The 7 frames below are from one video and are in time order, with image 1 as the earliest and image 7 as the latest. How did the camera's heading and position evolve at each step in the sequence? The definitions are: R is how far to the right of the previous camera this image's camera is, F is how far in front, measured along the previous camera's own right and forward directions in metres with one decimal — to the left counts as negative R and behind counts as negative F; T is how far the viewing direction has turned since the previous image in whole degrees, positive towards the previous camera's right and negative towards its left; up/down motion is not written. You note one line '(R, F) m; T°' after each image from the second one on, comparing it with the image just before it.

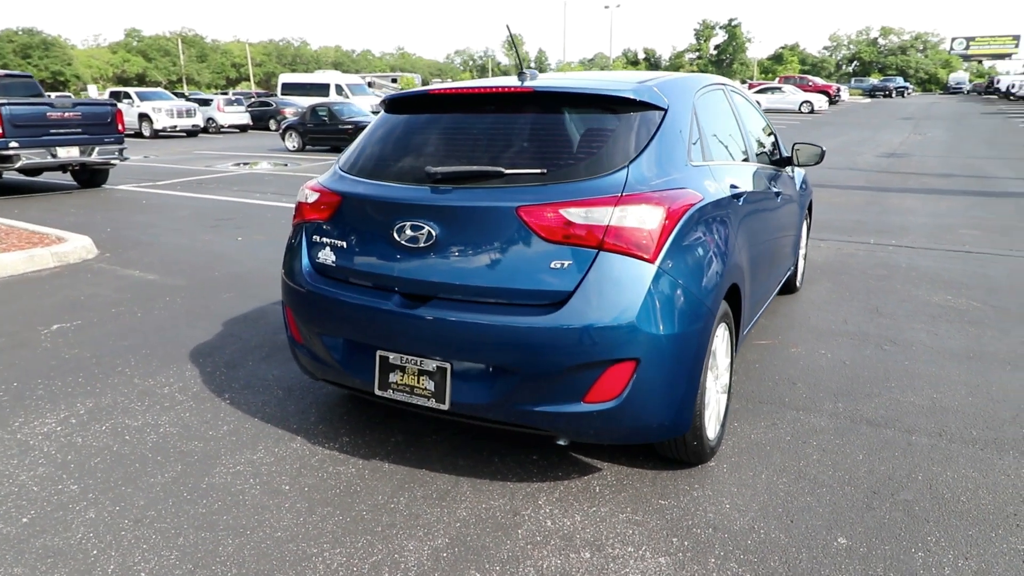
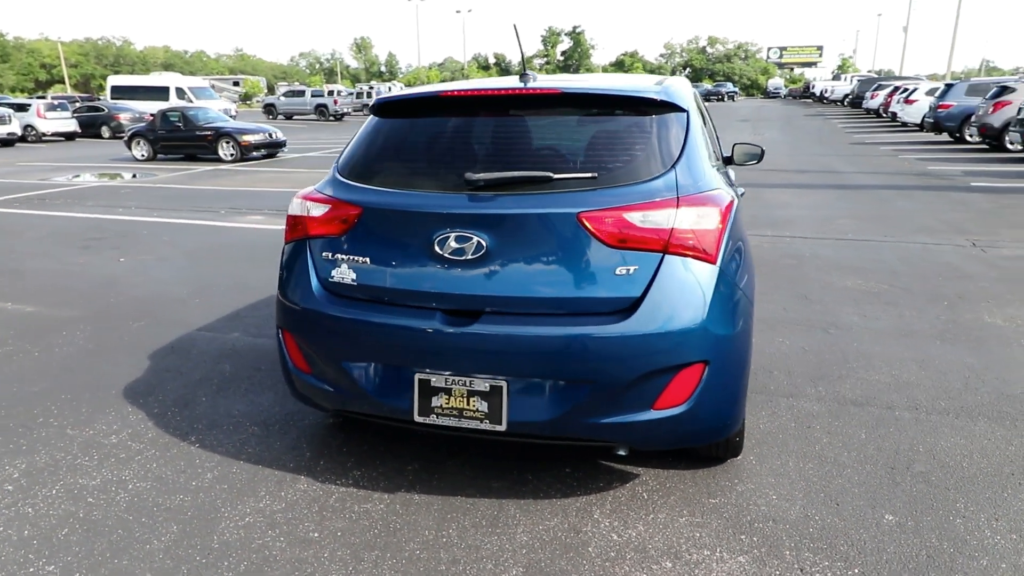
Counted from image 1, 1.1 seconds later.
(-0.7, +0.2) m; +12°
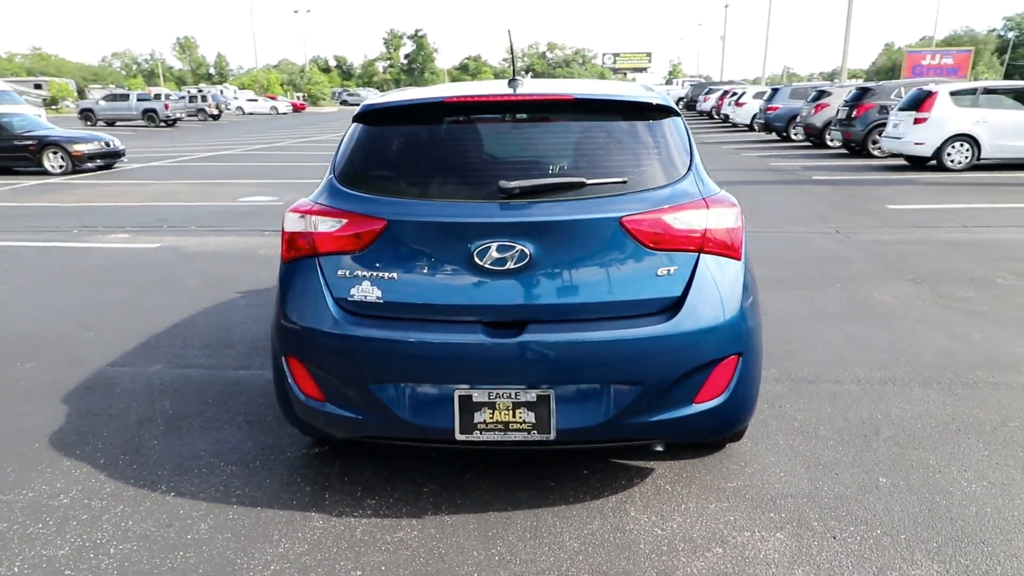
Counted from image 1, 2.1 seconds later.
(-0.7, +0.1) m; +12°
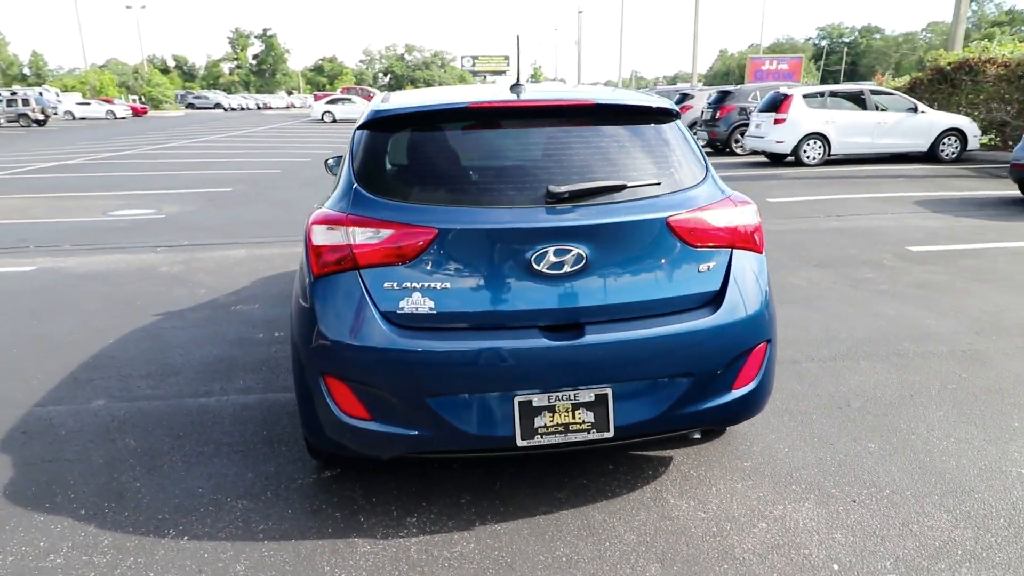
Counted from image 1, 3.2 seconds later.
(-0.7, +0.1) m; +11°
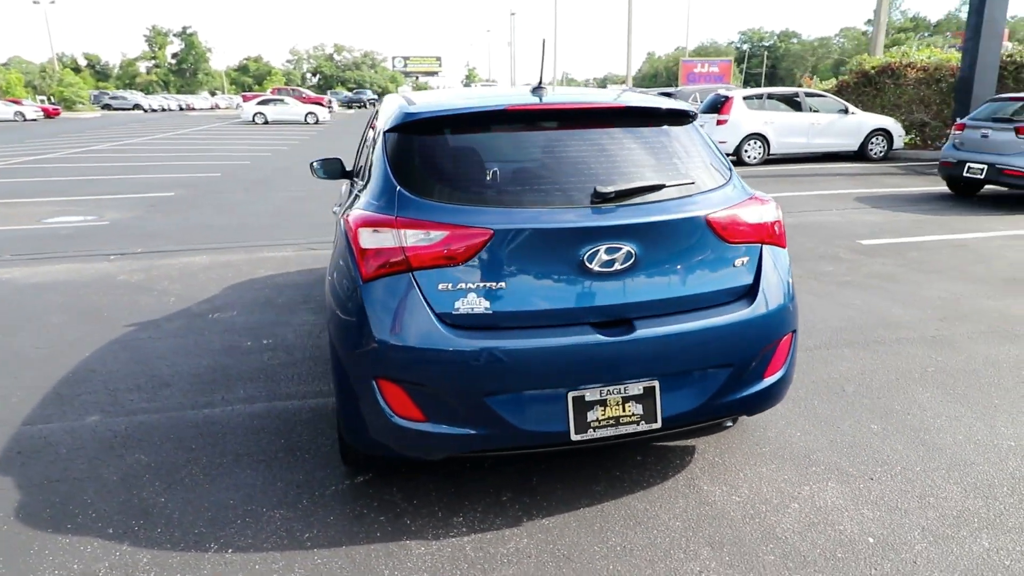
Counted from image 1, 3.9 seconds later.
(-0.5, 0.0) m; +5°
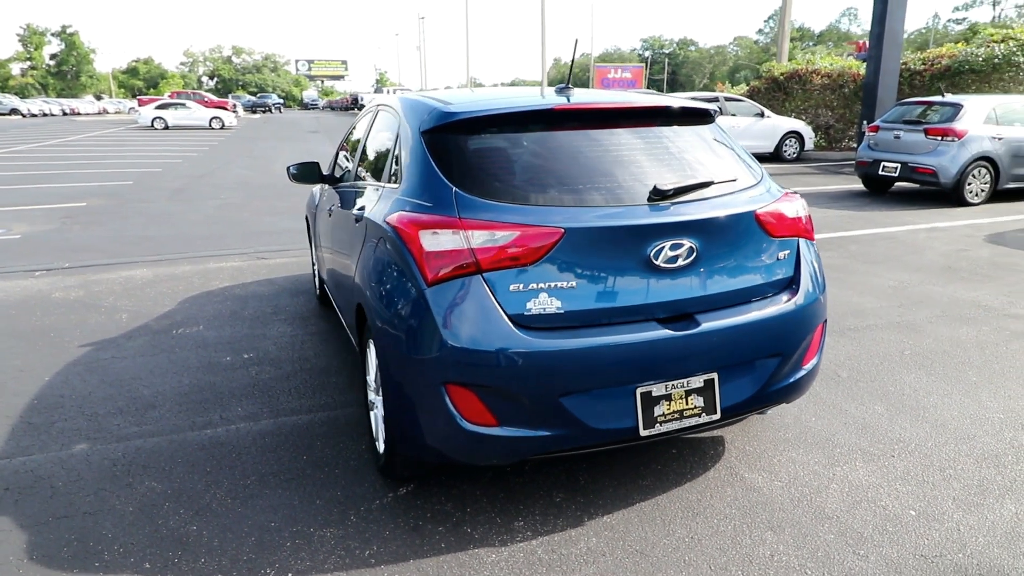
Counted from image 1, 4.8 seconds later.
(-0.6, +0.1) m; +7°
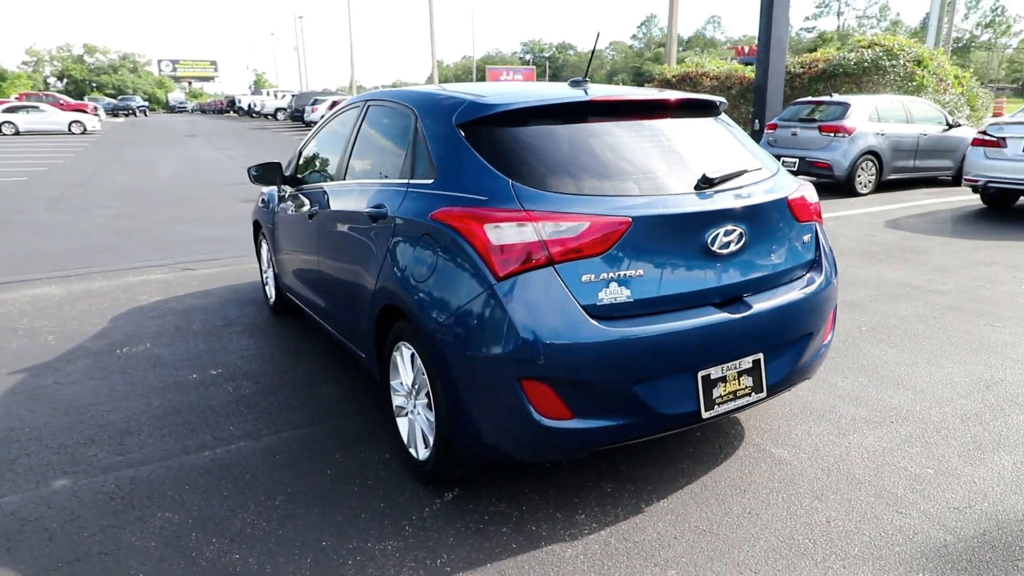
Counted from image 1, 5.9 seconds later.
(-0.7, +0.1) m; +9°
